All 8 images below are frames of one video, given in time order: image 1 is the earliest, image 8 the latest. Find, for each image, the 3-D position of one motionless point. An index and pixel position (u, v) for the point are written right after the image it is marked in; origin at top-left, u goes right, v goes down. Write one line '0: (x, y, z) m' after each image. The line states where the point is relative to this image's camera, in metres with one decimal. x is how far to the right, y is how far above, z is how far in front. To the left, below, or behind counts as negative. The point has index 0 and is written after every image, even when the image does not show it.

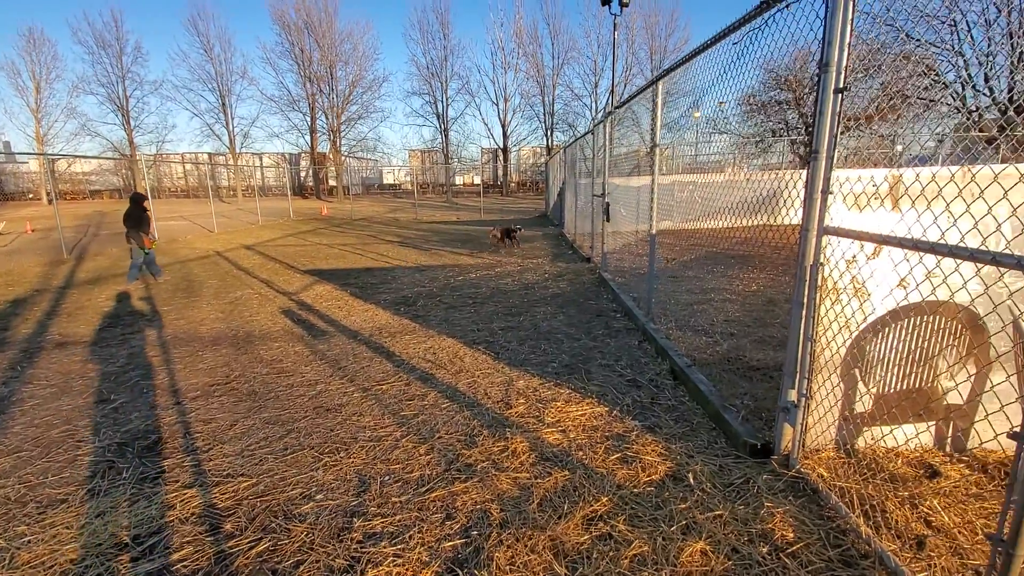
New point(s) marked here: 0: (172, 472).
0: (-1.4, -0.7, +2.1) m
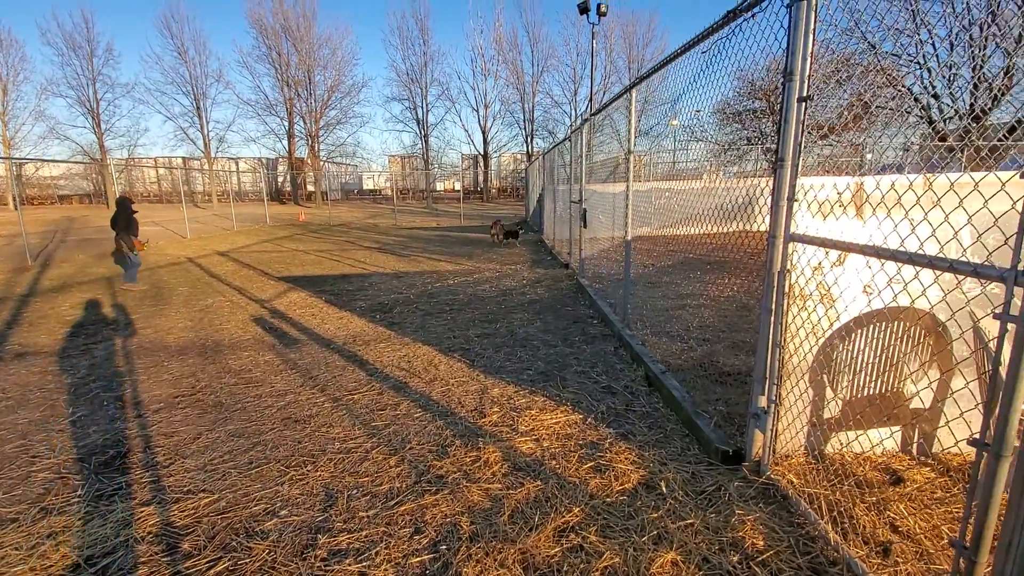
0: (-1.5, -0.8, +2.0) m
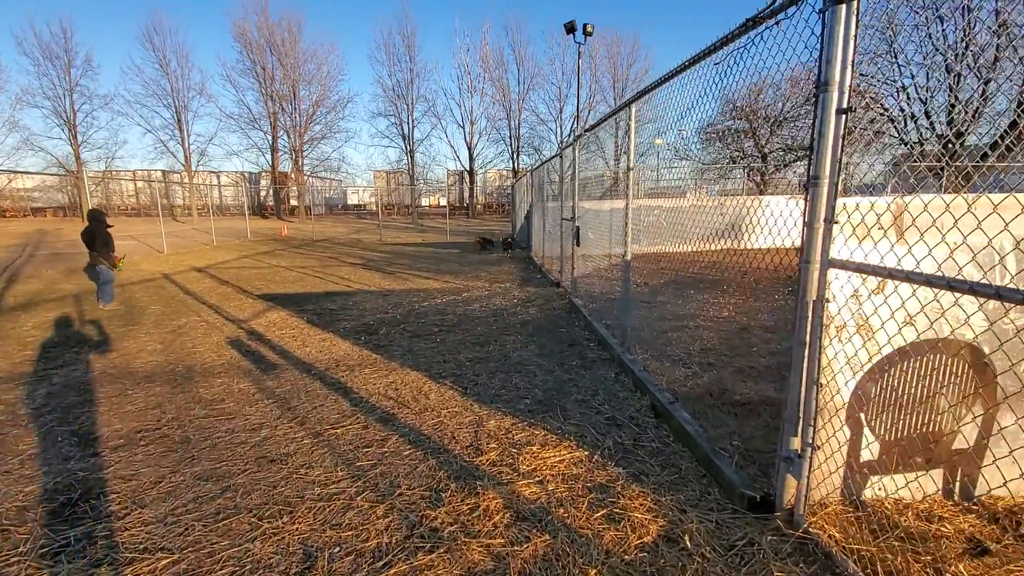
0: (-1.5, -0.9, +1.7) m
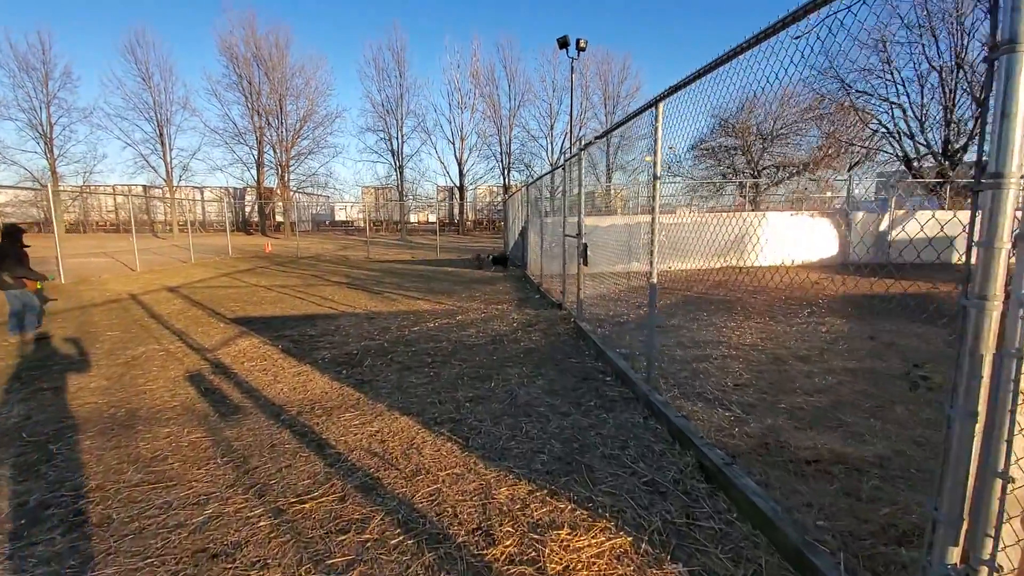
0: (-1.4, -1.0, +1.2) m
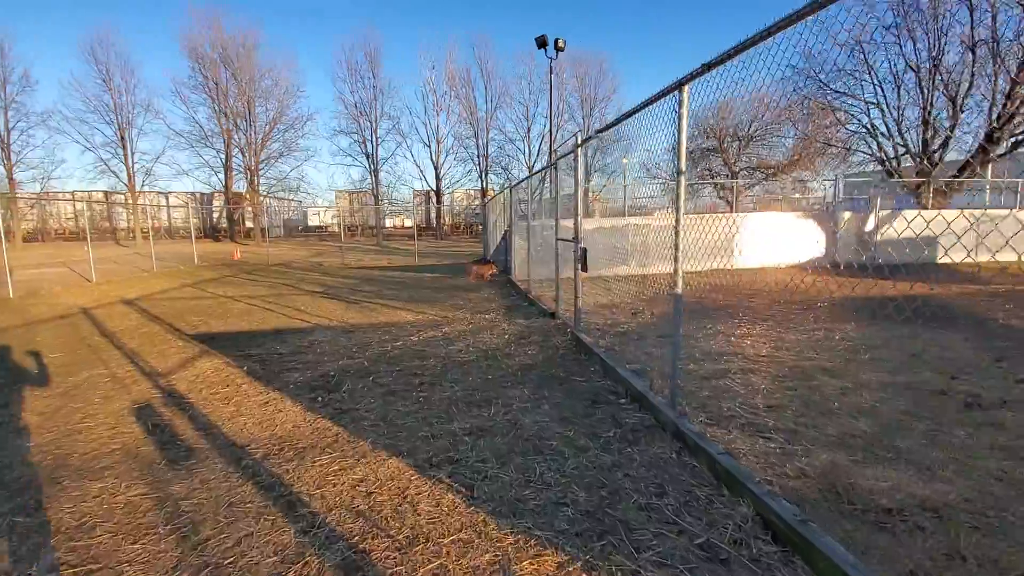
0: (-1.3, -1.0, +0.7) m
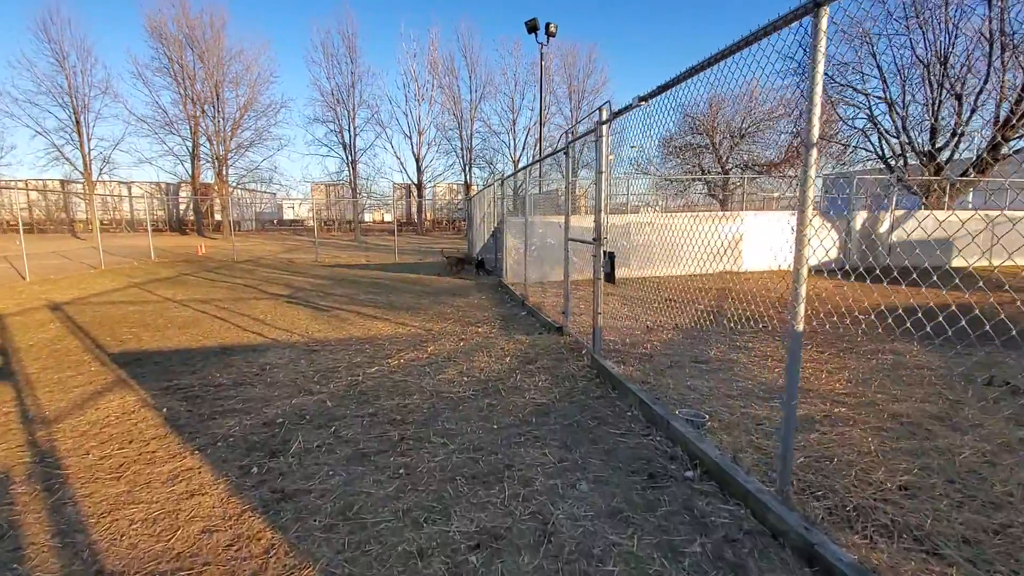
0: (-1.1, -1.2, -0.3) m
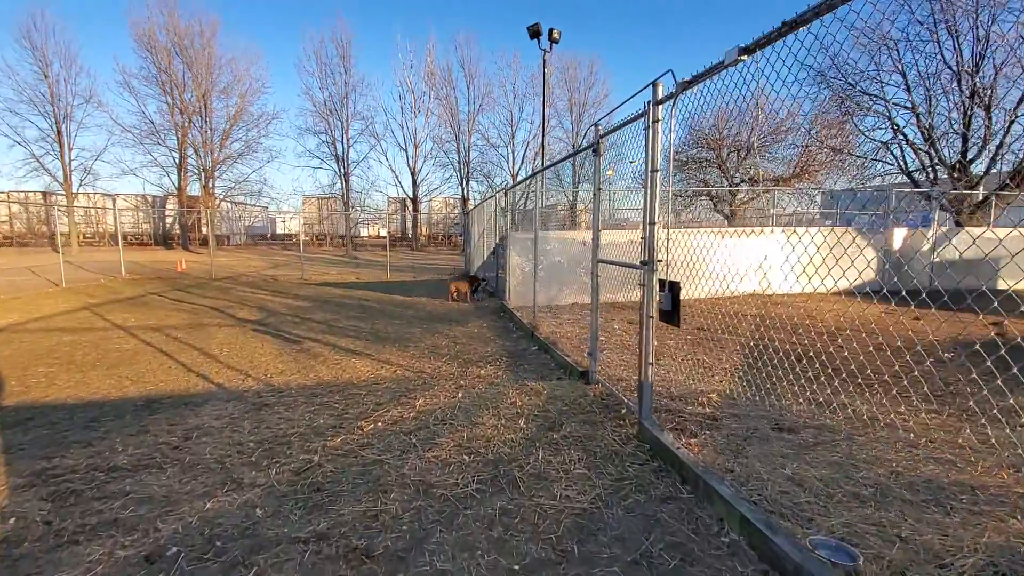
0: (-0.9, -1.2, -1.4) m
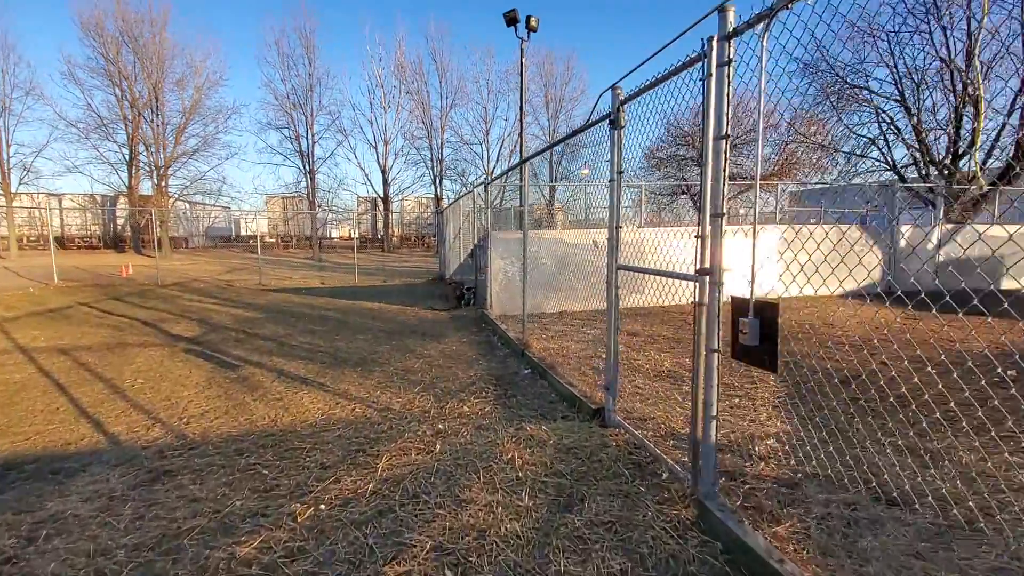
0: (-0.7, -1.3, -2.3) m
